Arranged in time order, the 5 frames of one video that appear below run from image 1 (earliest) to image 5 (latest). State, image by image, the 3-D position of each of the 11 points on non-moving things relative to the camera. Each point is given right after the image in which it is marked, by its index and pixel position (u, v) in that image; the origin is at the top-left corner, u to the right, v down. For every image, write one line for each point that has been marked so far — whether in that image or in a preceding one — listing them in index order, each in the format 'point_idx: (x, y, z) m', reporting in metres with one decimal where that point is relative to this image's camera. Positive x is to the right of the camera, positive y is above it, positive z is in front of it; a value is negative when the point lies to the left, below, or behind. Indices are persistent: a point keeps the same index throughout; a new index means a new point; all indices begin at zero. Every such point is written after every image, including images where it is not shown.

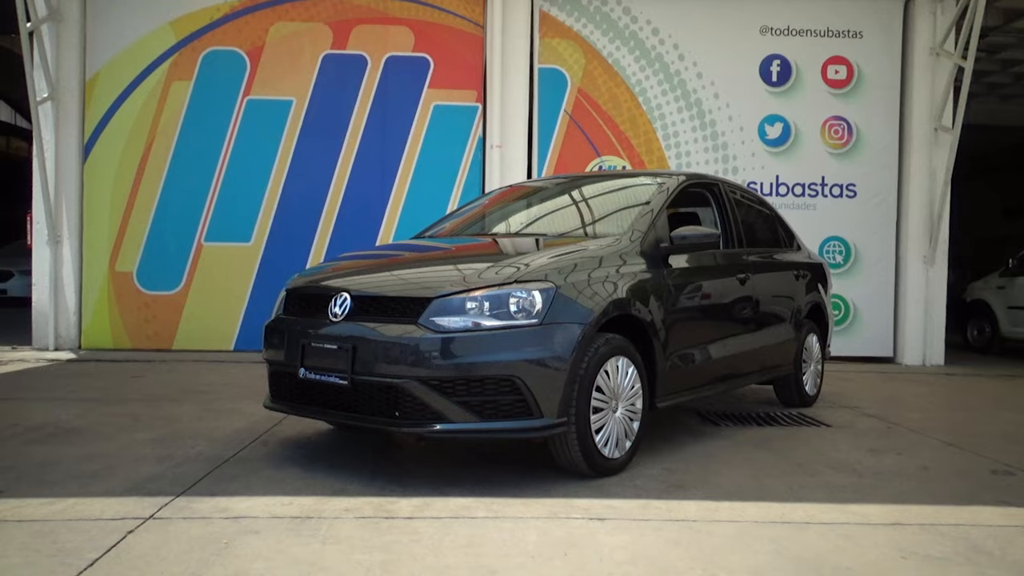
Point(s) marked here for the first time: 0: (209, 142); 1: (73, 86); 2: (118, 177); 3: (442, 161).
0: (-3.3, +1.6, +9.2) m
1: (-4.7, +2.2, +9.1) m
2: (-4.3, +1.2, +9.1) m
3: (-0.8, +1.4, +9.2) m
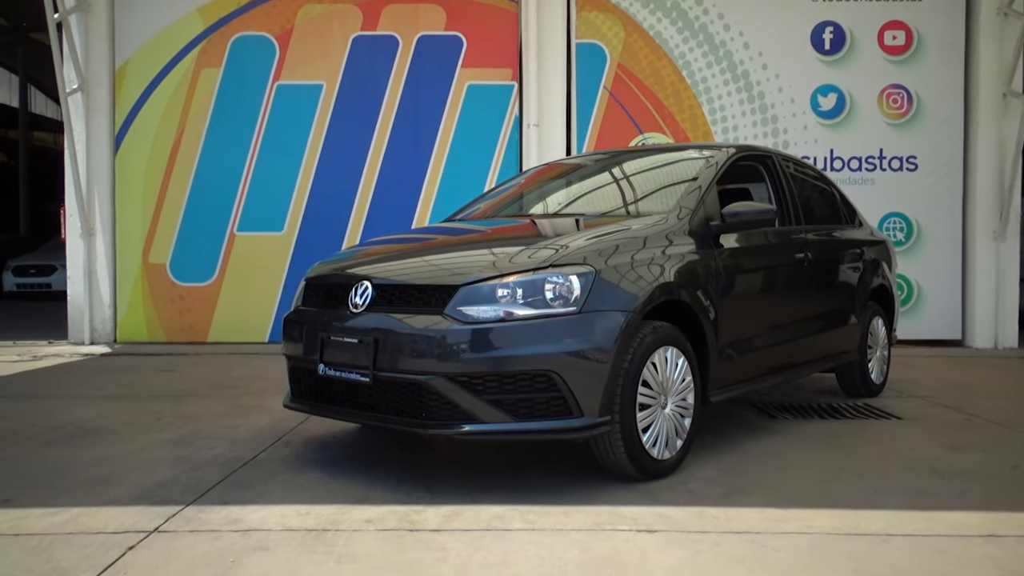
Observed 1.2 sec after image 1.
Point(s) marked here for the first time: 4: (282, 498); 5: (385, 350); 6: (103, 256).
0: (-2.9, +1.7, +8.9) m
1: (-4.3, +2.3, +8.9) m
2: (-3.9, +1.3, +9.0) m
3: (-0.4, +1.5, +8.9) m
4: (-0.9, -0.9, +3.4) m
5: (-0.5, -0.3, +3.5) m
6: (-4.3, +0.4, +8.9) m
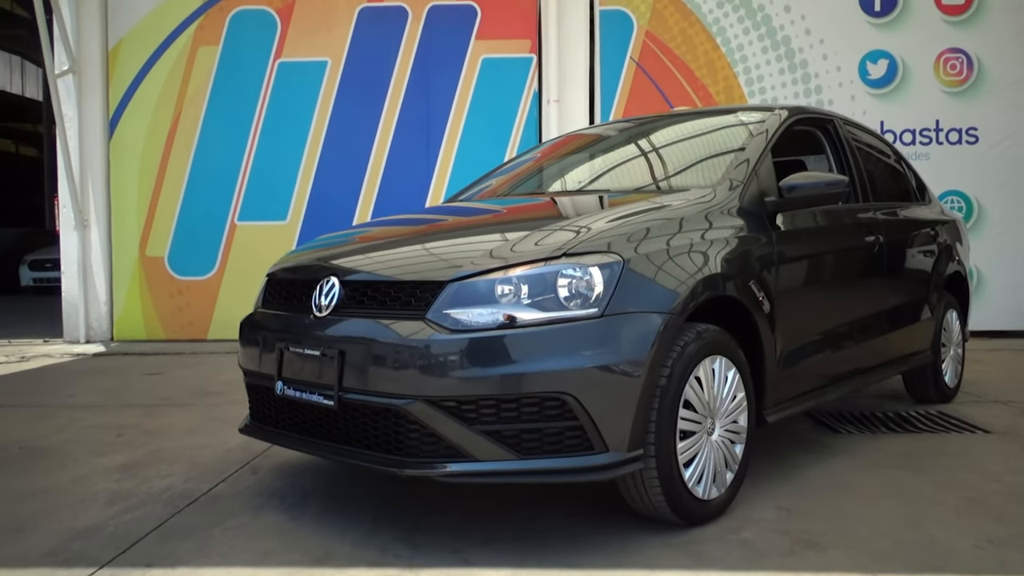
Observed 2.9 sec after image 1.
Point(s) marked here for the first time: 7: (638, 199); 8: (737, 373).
0: (-2.7, +1.8, +8.2) m
1: (-4.2, +2.3, +8.2) m
2: (-3.7, +1.3, +8.3) m
3: (-0.2, +1.6, +8.1) m
4: (-0.9, -0.9, +2.7) m
5: (-0.5, -0.3, +2.7) m
6: (-4.2, +0.4, +8.3) m
7: (+0.5, +0.4, +3.4) m
8: (+0.8, -0.3, +3.0) m
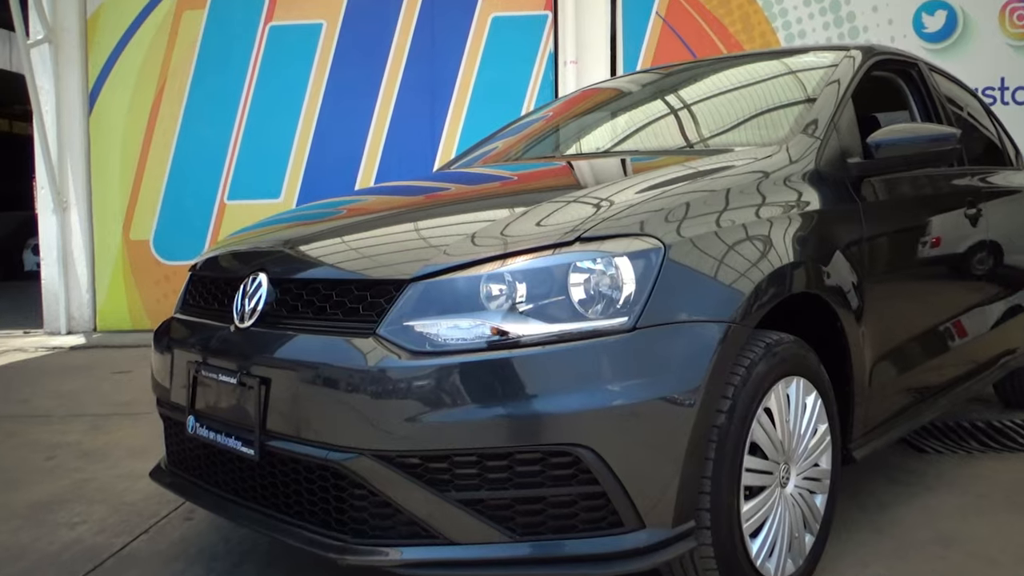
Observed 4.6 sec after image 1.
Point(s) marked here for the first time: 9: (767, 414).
0: (-2.6, +1.9, +7.4) m
1: (-4.1, +2.4, +7.5) m
2: (-3.6, +1.5, +7.6) m
3: (-0.1, +1.8, +7.2) m
4: (-0.9, -0.9, +1.9) m
5: (-0.5, -0.3, +1.9) m
6: (-4.0, +0.5, +7.6) m
7: (+0.5, +0.4, +2.5) m
8: (+0.8, -0.3, +2.2) m
9: (+0.6, -0.3, +2.0) m
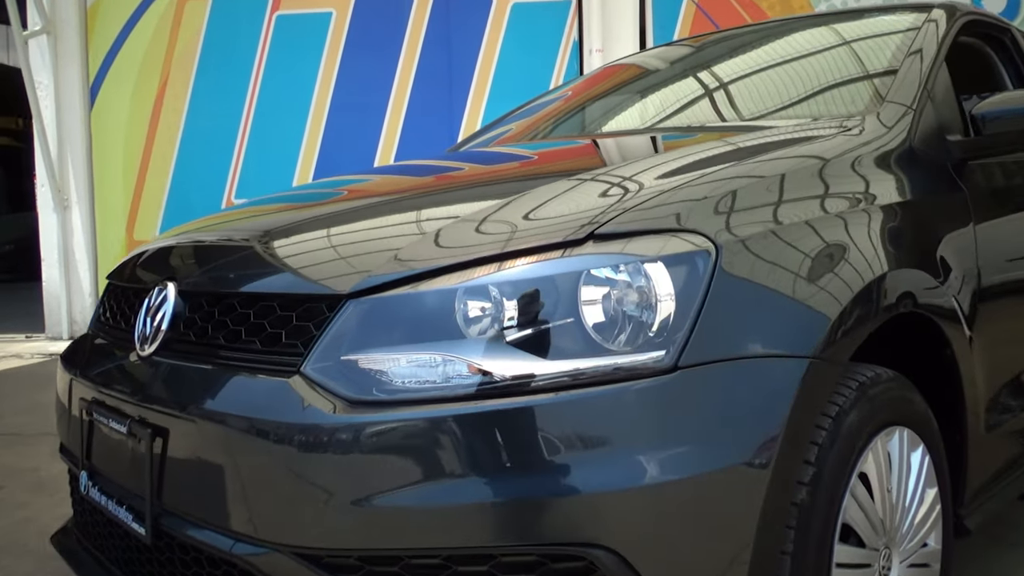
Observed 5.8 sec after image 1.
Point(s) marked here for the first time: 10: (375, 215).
0: (-2.5, +1.9, +7.0) m
1: (-3.9, +2.4, +7.0) m
2: (-3.4, +1.4, +7.1) m
3: (+0.1, +1.7, +6.7) m
4: (-1.0, -0.9, +1.4) m
5: (-0.6, -0.3, +1.4) m
6: (-3.9, +0.5, +7.1) m
7: (+0.5, +0.4, +2.0) m
8: (+0.8, -0.3, +1.6) m
9: (+0.6, -0.3, +1.4) m
10: (-0.3, +0.2, +1.6) m
